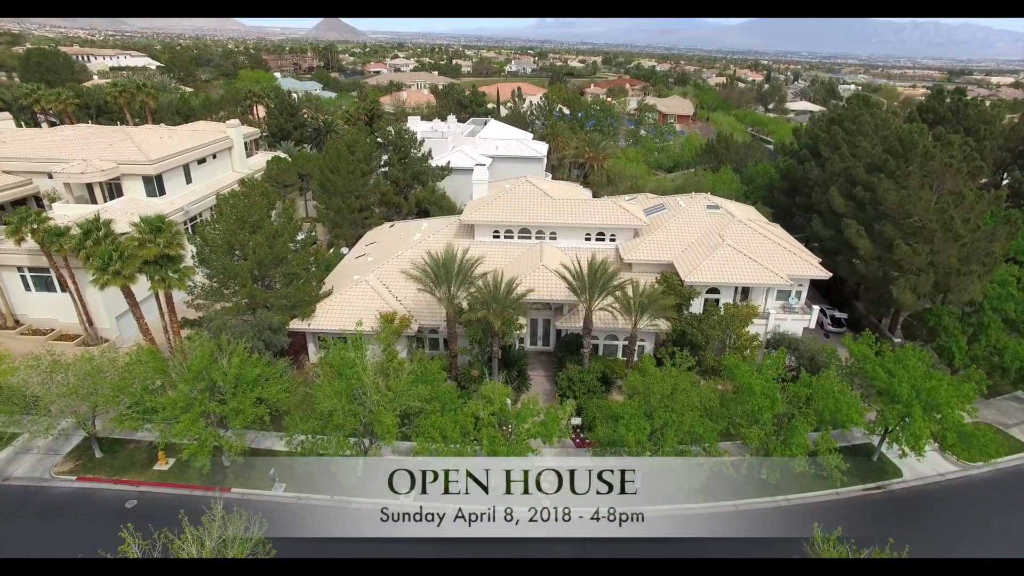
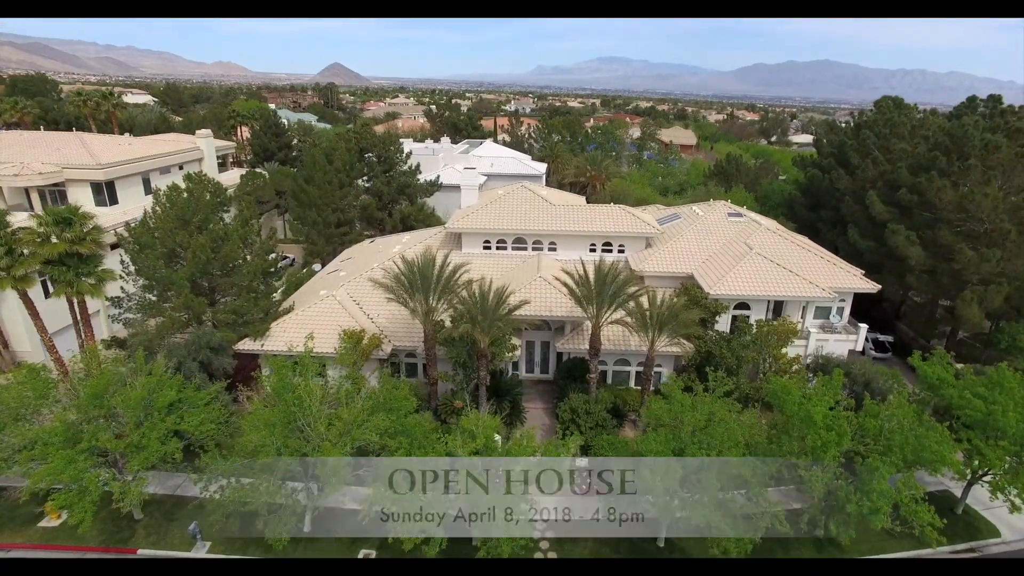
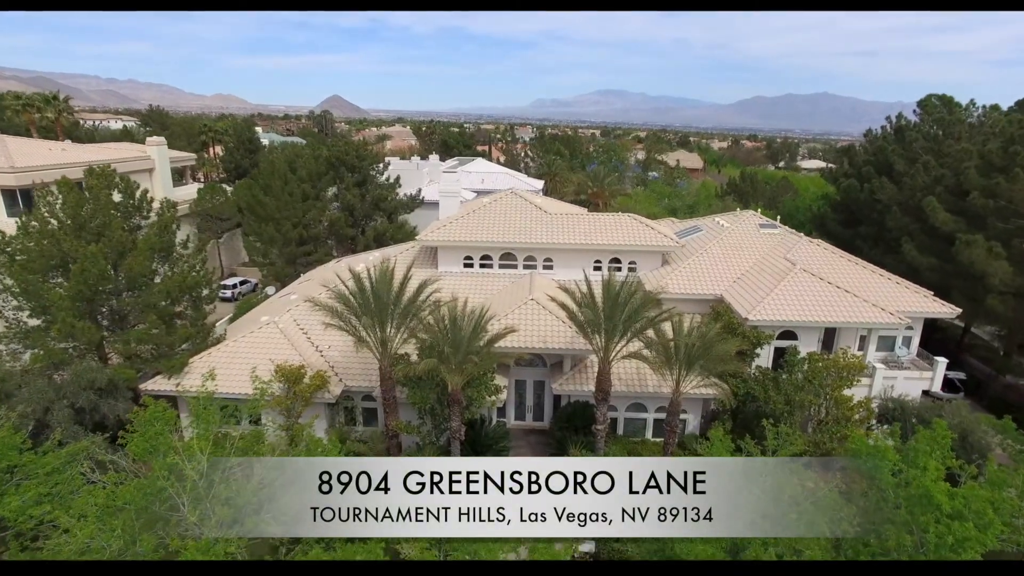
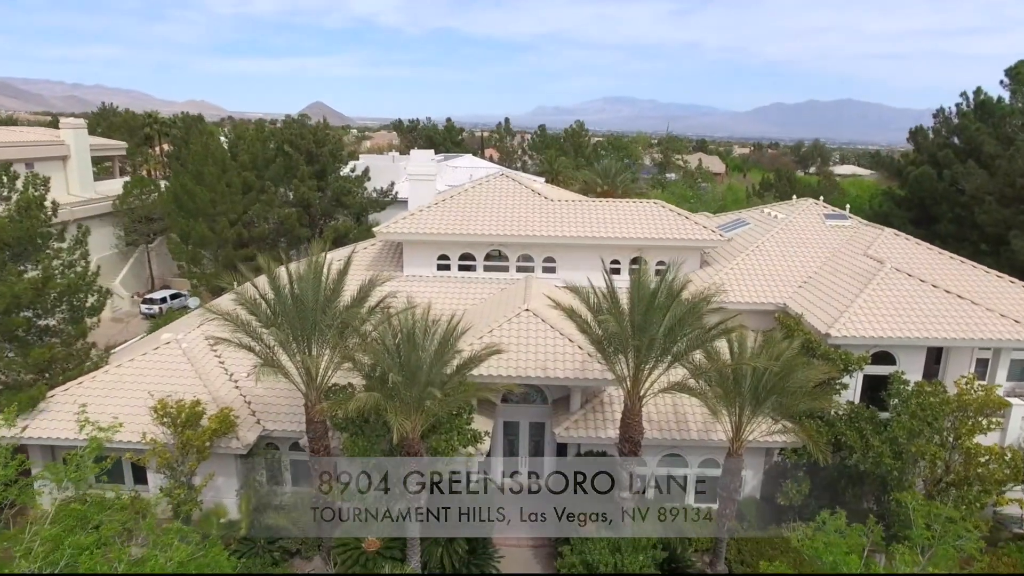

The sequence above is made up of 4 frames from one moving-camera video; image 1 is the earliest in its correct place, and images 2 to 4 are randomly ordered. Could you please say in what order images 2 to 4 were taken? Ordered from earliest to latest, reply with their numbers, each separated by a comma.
2, 3, 4
